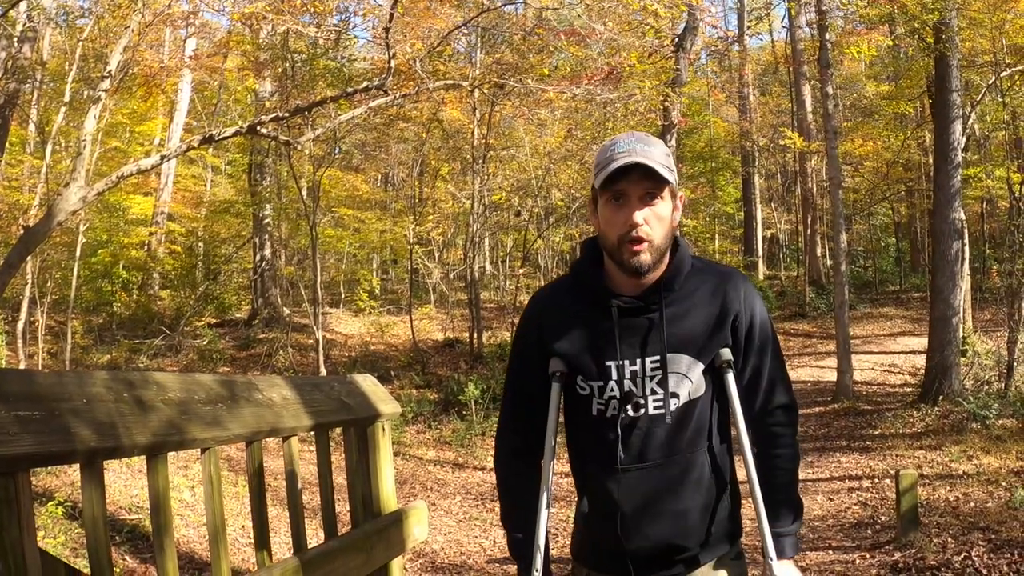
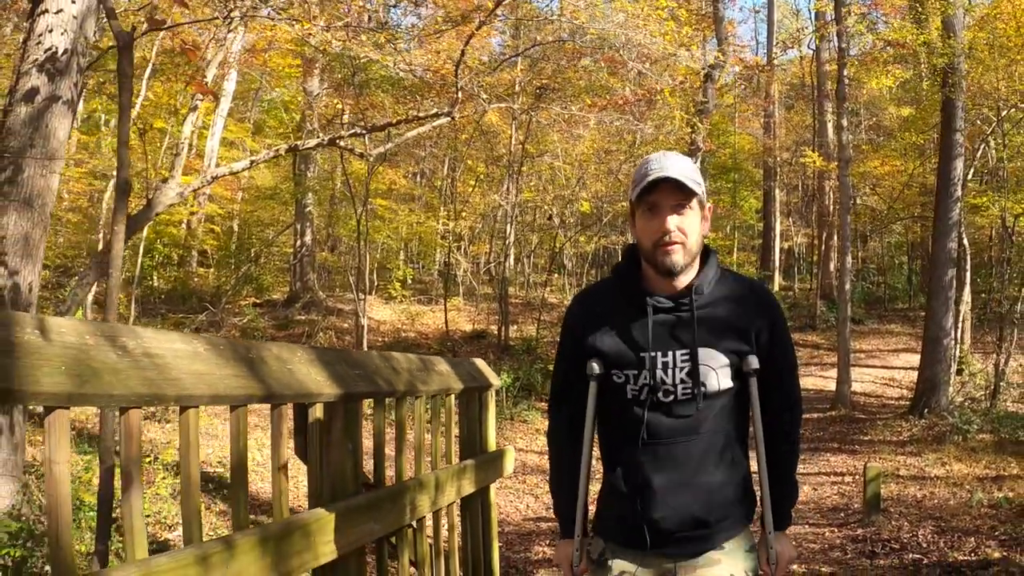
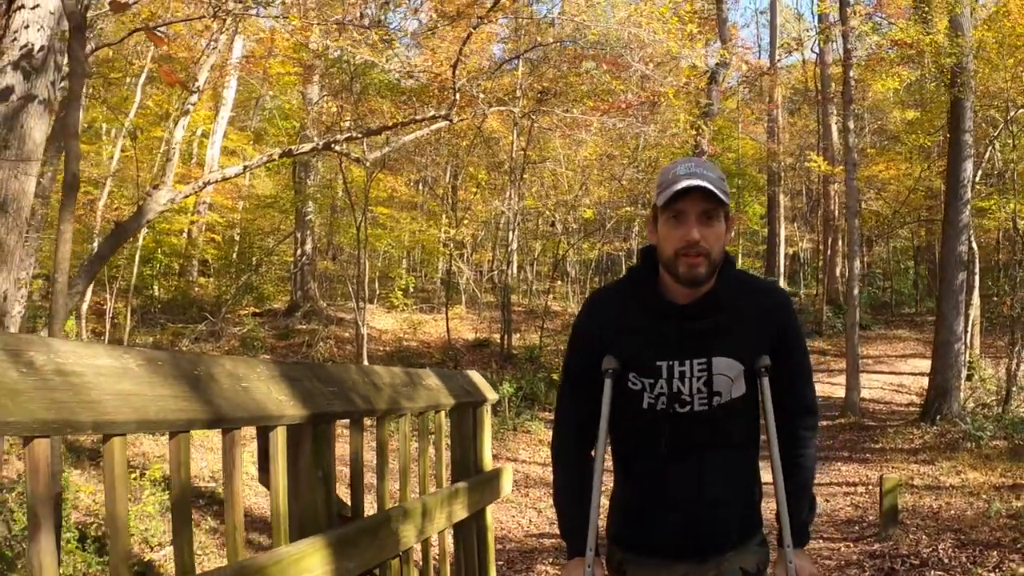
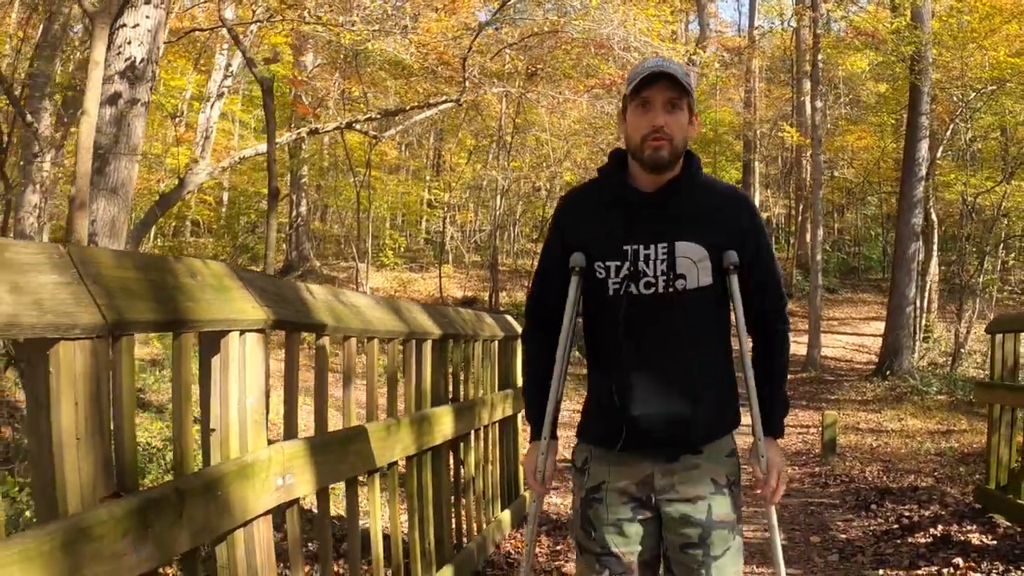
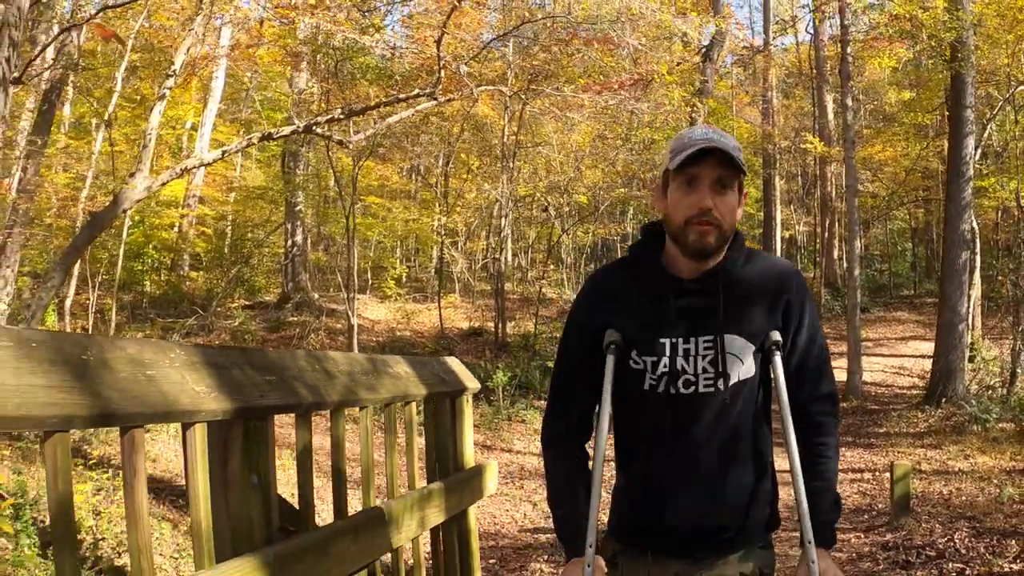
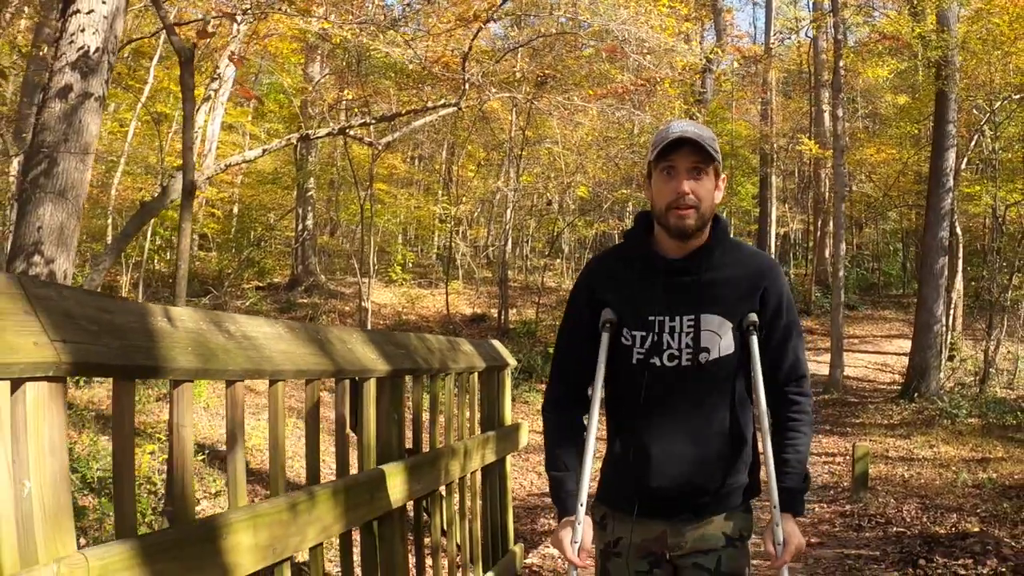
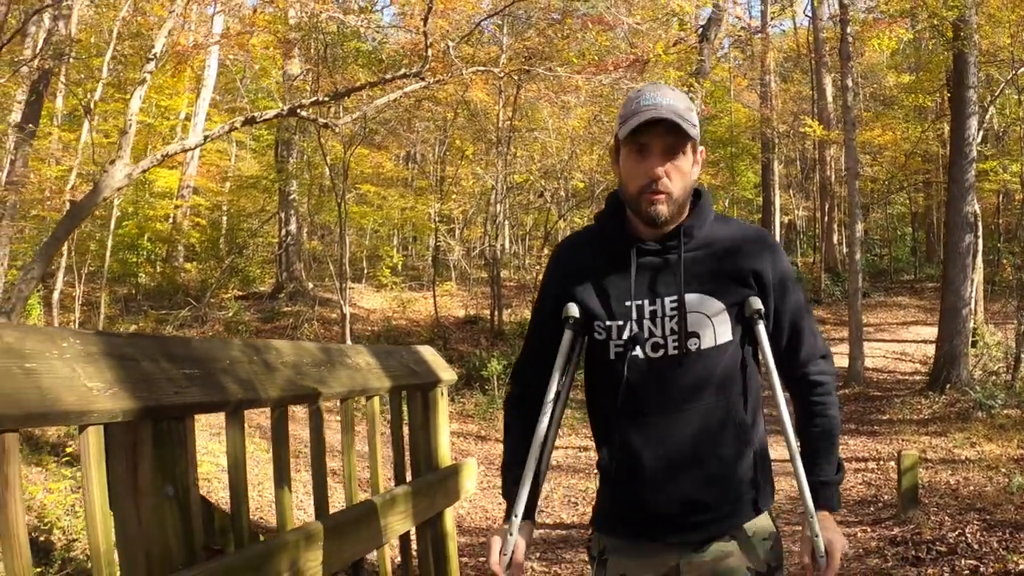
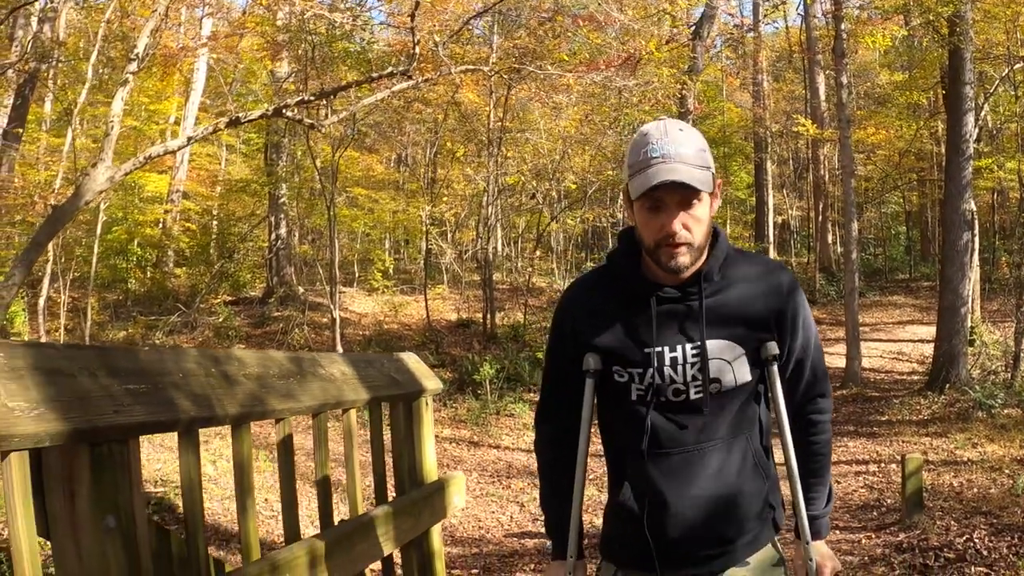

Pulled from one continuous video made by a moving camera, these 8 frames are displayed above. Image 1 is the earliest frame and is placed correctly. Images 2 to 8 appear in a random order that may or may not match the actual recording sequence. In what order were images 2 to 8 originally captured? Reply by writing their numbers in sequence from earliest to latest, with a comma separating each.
8, 7, 5, 3, 2, 6, 4
